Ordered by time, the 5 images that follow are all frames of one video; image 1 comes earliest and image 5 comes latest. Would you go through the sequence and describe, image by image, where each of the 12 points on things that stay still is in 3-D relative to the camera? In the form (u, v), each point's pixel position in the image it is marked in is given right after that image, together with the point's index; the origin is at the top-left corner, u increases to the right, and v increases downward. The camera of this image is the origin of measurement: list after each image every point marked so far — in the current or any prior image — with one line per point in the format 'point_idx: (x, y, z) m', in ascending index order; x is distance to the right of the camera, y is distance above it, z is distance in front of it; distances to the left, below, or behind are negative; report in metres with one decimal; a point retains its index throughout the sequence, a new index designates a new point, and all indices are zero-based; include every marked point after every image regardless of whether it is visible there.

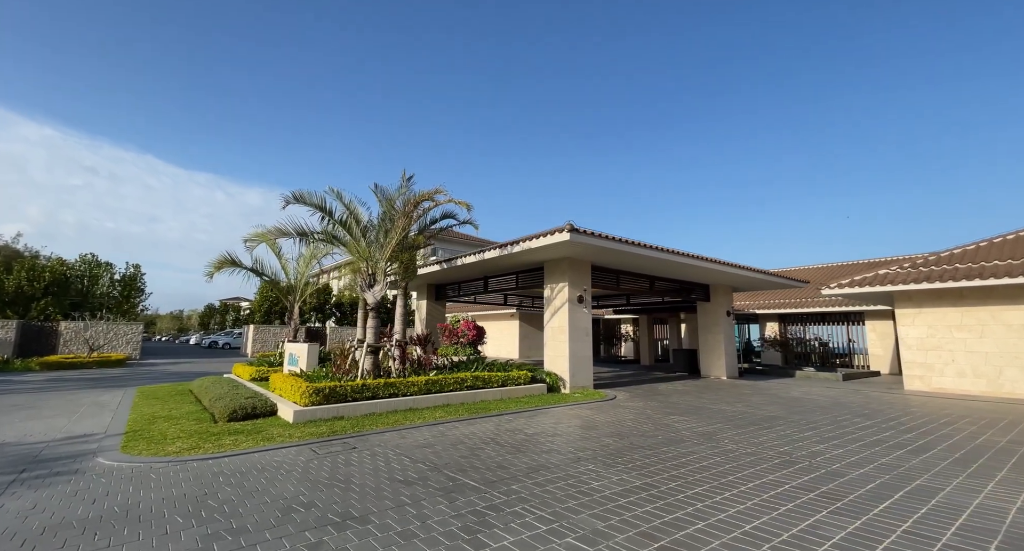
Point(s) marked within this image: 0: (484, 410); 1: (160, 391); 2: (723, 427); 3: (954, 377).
0: (-0.5, -2.5, +8.8) m
1: (-9.0, -2.9, +11.7) m
2: (+3.3, -2.4, +7.3) m
3: (+12.0, -2.7, +12.6) m
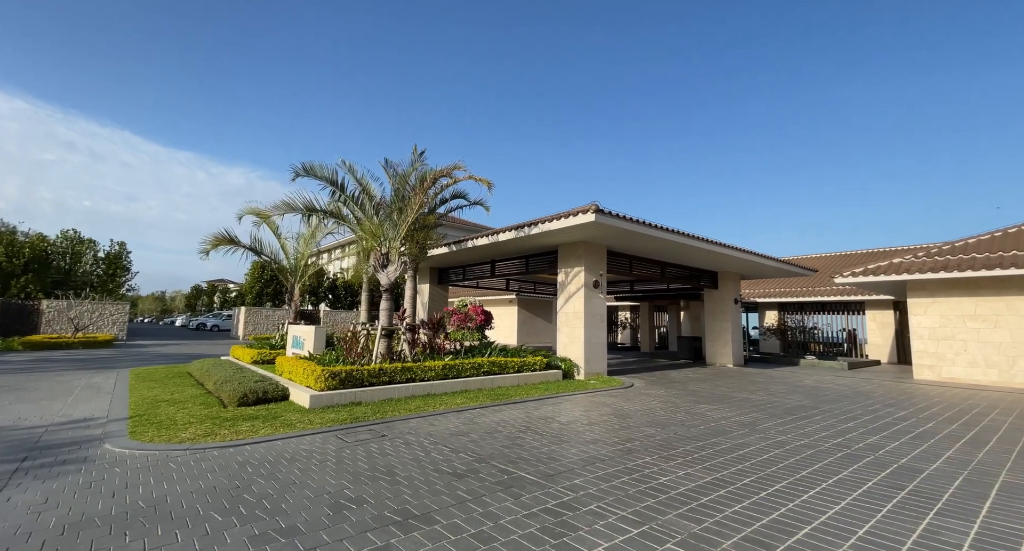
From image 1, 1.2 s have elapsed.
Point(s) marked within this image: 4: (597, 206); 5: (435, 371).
0: (-0.1, -2.2, +8.5) m
1: (-8.6, -2.4, +11.2) m
2: (+3.7, -2.1, +7.0) m
3: (+12.3, -2.4, +12.6) m
4: (+1.6, +1.3, +8.9) m
5: (-1.4, -1.8, +8.7) m
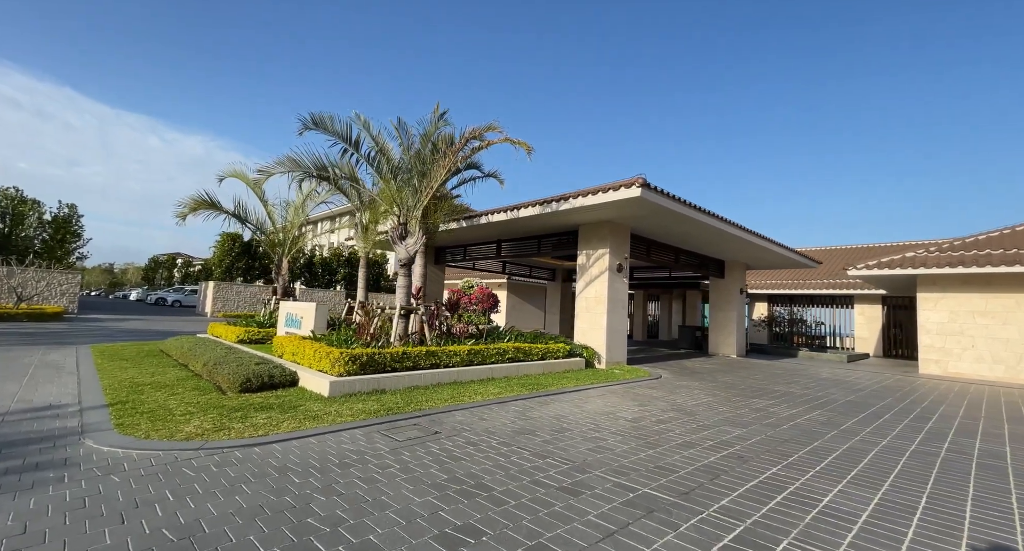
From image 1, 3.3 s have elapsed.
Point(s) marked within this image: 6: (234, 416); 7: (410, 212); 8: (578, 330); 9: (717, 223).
0: (+0.4, -1.8, +7.7) m
1: (-8.3, -1.6, +9.8) m
2: (+4.4, -1.9, +6.5) m
3: (+12.5, -2.4, +12.7) m
4: (+2.3, +1.7, +8.1) m
5: (-0.9, -1.3, +7.8) m
6: (-3.0, -1.5, +5.0) m
7: (-1.8, +1.1, +8.3) m
8: (+1.6, -1.3, +11.0) m
9: (+4.6, +1.2, +10.5) m
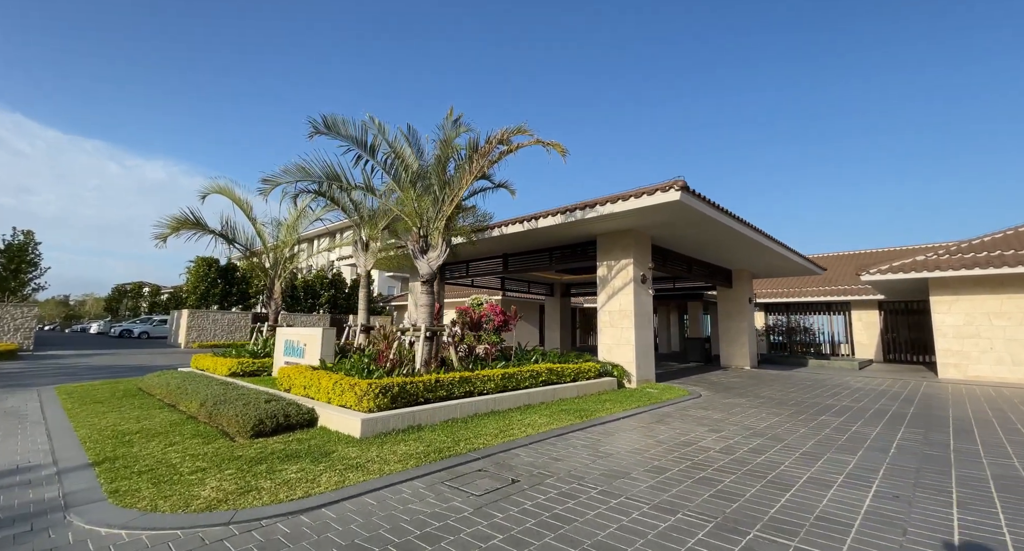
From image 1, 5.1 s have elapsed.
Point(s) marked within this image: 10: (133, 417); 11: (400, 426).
0: (+1.1, -2.0, +6.9) m
1: (-7.7, -2.2, +8.6) m
2: (+5.1, -1.9, +6.0) m
3: (+12.9, -2.4, +12.5) m
4: (+2.8, +1.5, +7.6) m
5: (-0.2, -1.6, +6.9) m
6: (-2.2, -1.7, +4.0) m
7: (-1.3, +0.8, +7.5) m
8: (+2.0, -1.6, +10.3) m
9: (+5.0, +1.0, +10.1) m
10: (-5.2, -2.0, +6.4) m
11: (-1.3, -1.8, +5.5) m
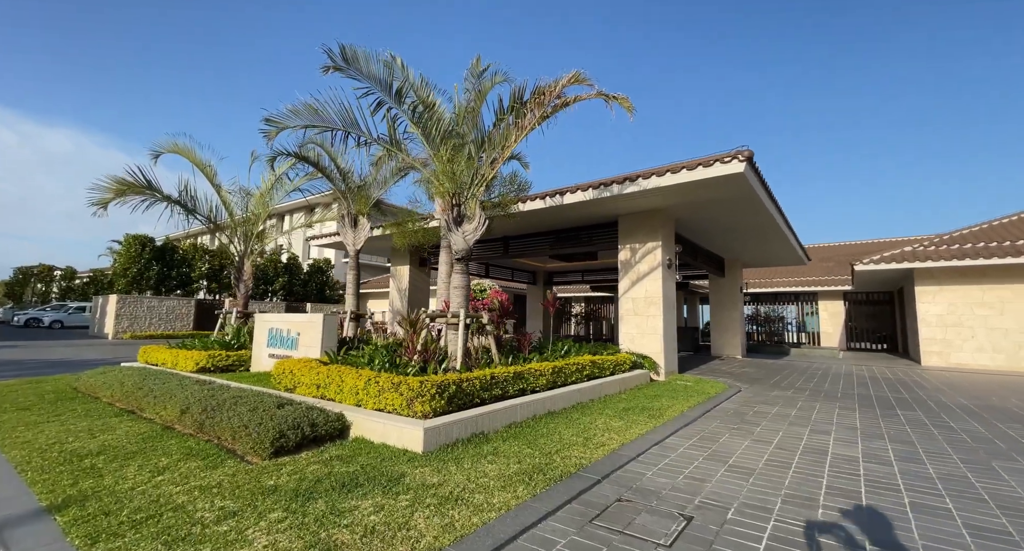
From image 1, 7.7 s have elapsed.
0: (+1.7, -1.7, +6.0) m
1: (-7.2, -1.7, +6.7) m
2: (+5.8, -1.7, +5.6) m
3: (+12.9, -2.1, +13.0) m
4: (+3.4, +1.8, +6.8) m
5: (+0.5, -1.3, +5.9) m
6: (-1.2, -1.5, +2.8) m
7: (-0.6, +1.1, +6.3) m
8: (+2.3, -1.2, +9.5) m
9: (+5.3, +1.3, +9.6) m
10: (-4.5, -1.6, +4.8) m
11: (-0.5, -1.5, +4.4) m
